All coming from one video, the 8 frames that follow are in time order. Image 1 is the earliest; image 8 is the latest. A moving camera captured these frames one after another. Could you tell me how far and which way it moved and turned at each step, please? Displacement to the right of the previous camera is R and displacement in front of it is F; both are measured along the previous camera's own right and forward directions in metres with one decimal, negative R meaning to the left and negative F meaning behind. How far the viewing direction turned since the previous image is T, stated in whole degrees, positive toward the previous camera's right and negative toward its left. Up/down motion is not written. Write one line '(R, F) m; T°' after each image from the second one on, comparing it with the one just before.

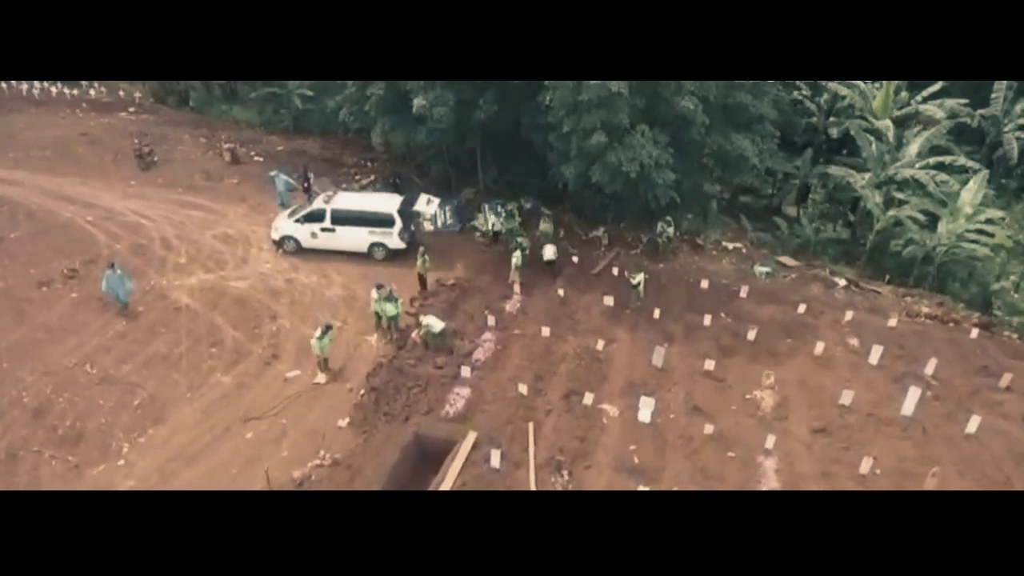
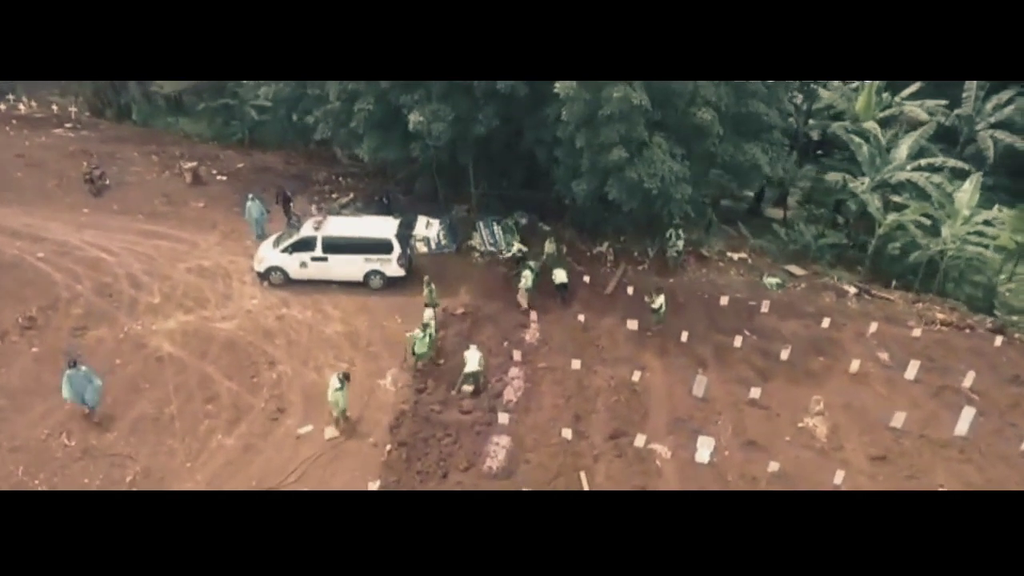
(-1.3, +0.9) m; +5°
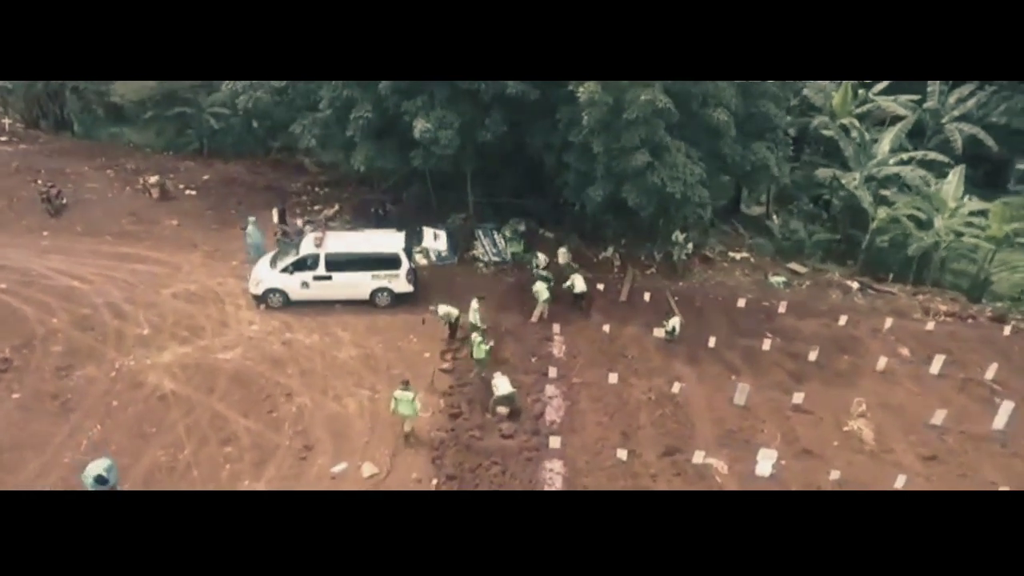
(-1.4, +0.6) m; +5°
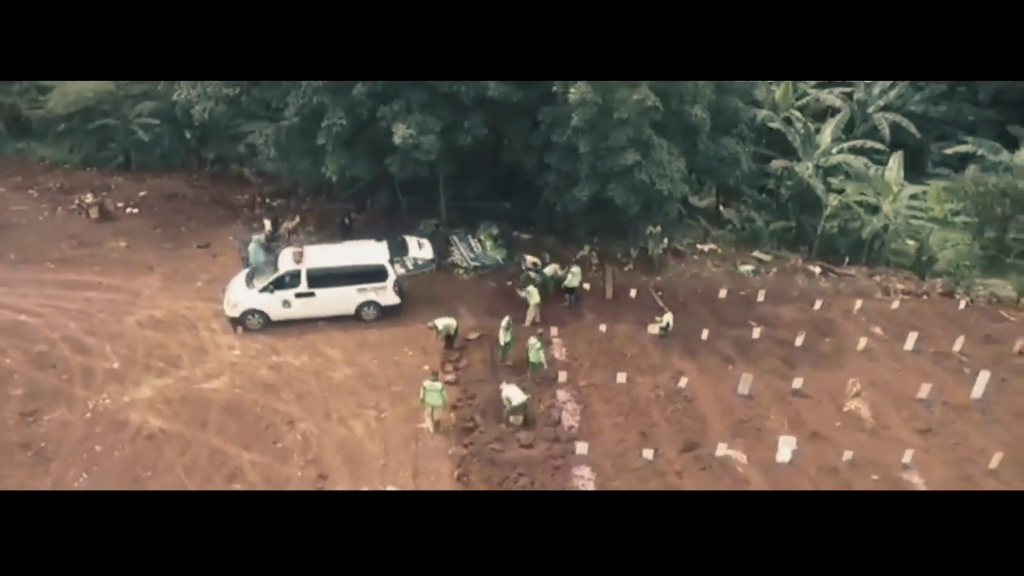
(-1.2, +0.3) m; +7°
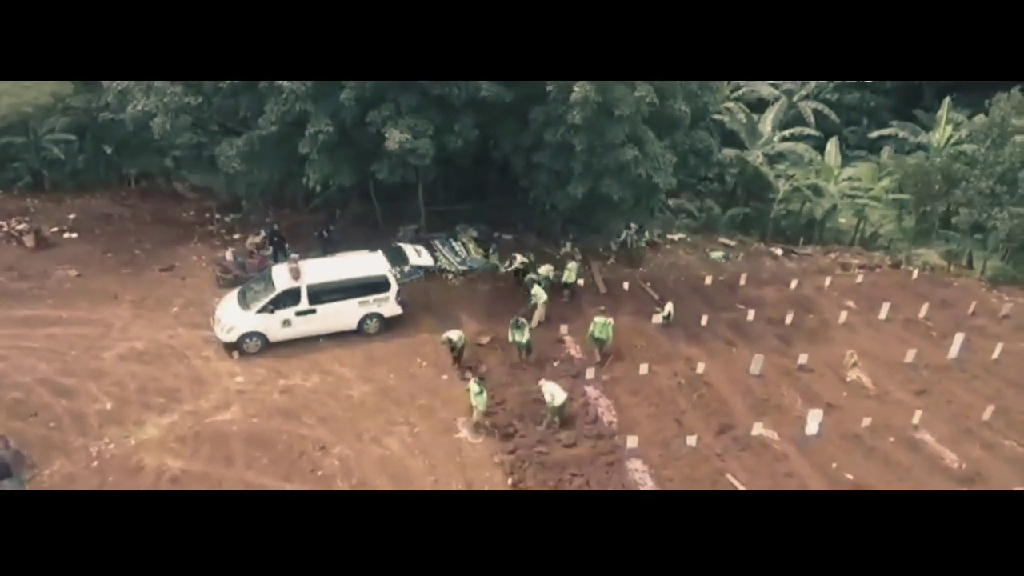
(-1.8, +0.2) m; +8°
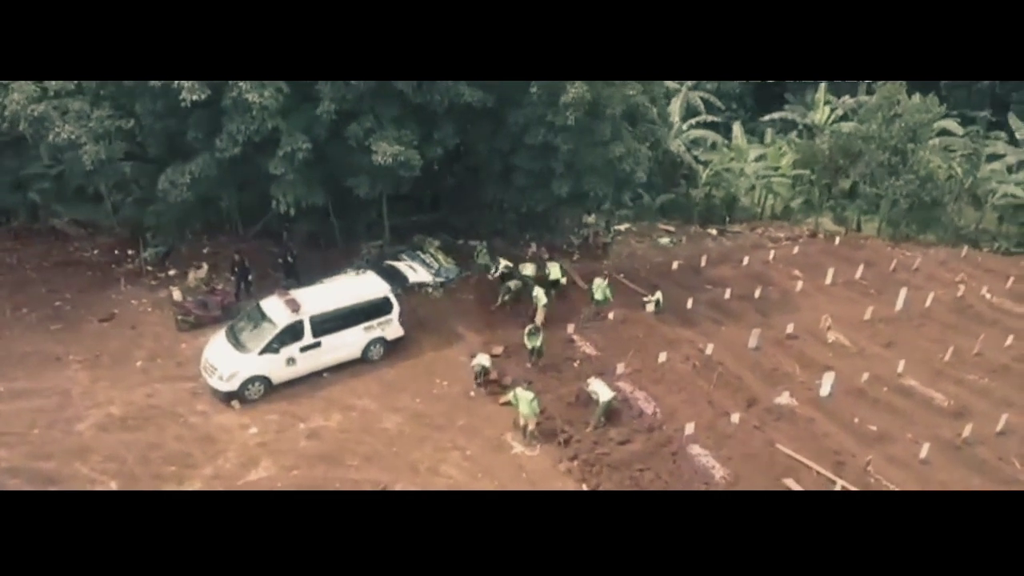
(-2.5, +0.4) m; +12°
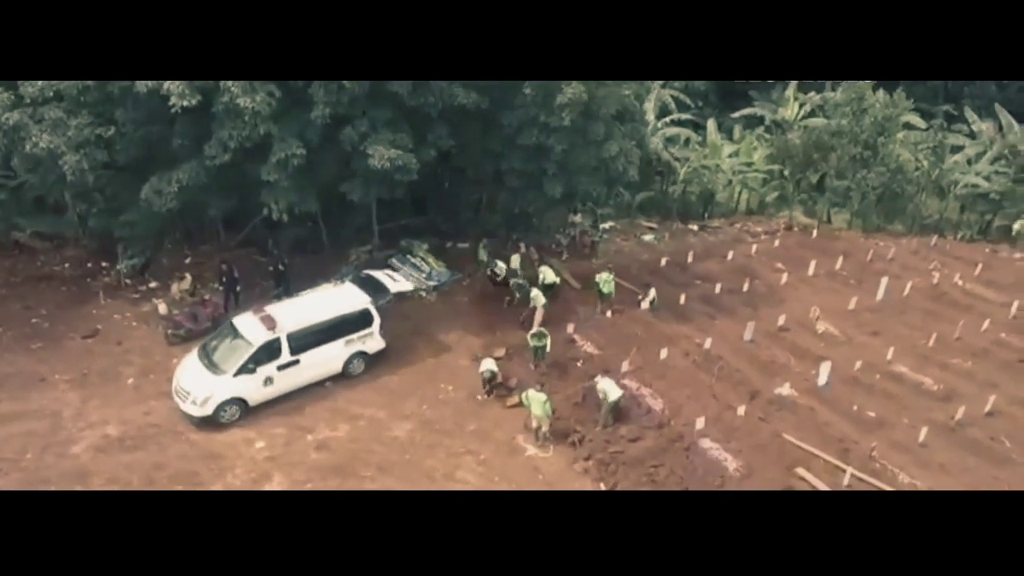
(-0.7, 0.0) m; +3°
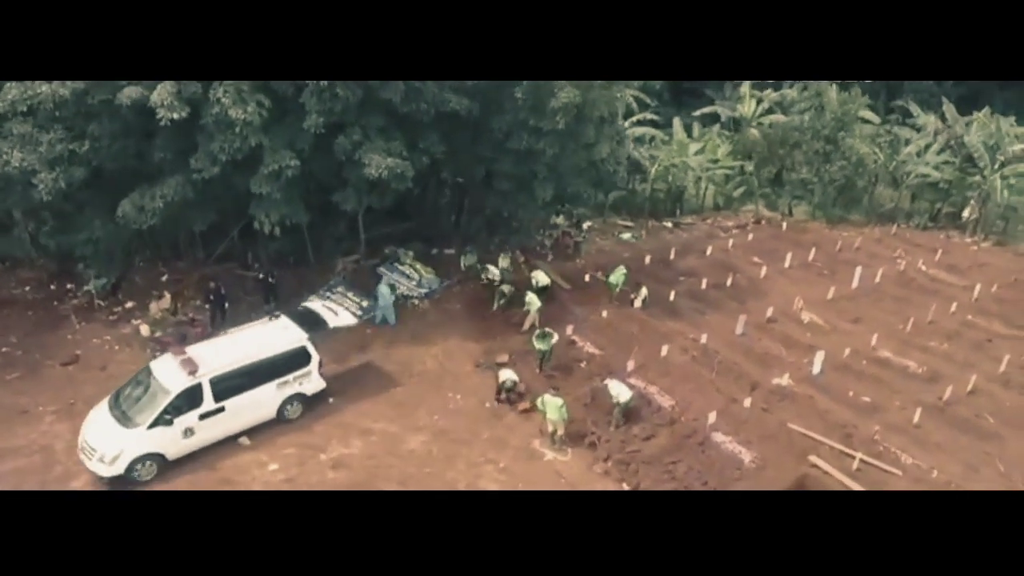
(-0.9, +0.1) m; +5°
